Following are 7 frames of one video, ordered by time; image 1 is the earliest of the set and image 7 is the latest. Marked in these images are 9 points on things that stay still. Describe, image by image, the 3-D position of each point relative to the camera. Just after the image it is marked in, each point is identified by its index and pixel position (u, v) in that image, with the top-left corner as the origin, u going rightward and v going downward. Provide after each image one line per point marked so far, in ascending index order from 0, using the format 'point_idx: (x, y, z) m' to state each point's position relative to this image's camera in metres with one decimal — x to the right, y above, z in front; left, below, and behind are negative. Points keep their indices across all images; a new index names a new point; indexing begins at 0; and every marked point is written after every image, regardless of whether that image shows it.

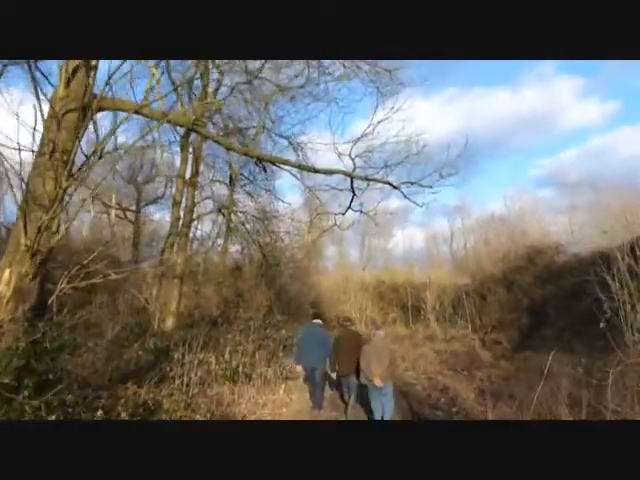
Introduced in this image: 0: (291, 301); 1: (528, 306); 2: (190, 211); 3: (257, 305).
0: (-0.5, -1.0, +8.2) m
1: (+3.4, -1.1, +7.9) m
2: (-2.5, +0.5, +8.7) m
3: (-1.1, -1.1, +8.4) m
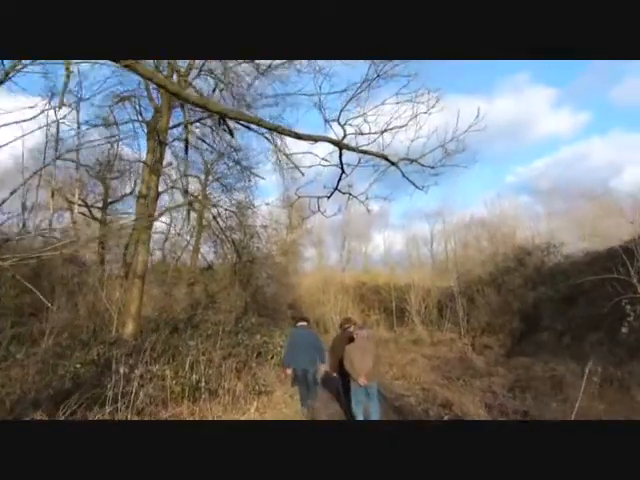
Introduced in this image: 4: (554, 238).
0: (-0.8, -1.0, +7.6) m
1: (+3.0, -1.1, +7.4) m
2: (-2.8, +0.6, +7.9) m
3: (-1.4, -1.1, +7.7) m
4: (+3.4, 0.0, +7.4) m
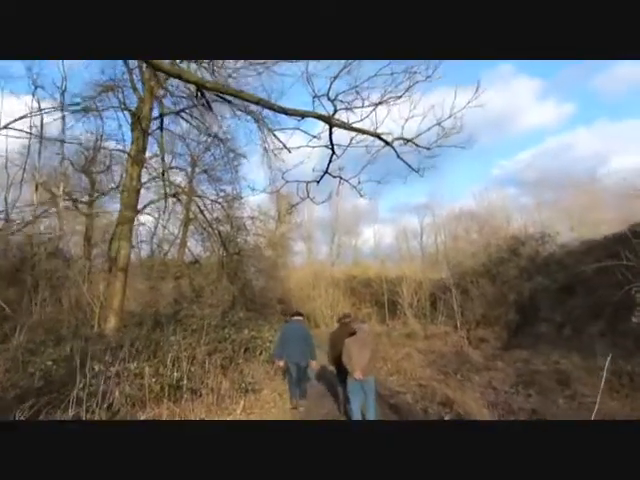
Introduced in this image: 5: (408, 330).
0: (-0.9, -0.8, +7.3) m
1: (+2.9, -0.9, +7.3) m
2: (-3.0, +0.7, +7.6) m
3: (-1.6, -1.0, +7.4) m
4: (+3.3, +0.2, +7.2) m
5: (+1.3, -1.3, +7.2) m
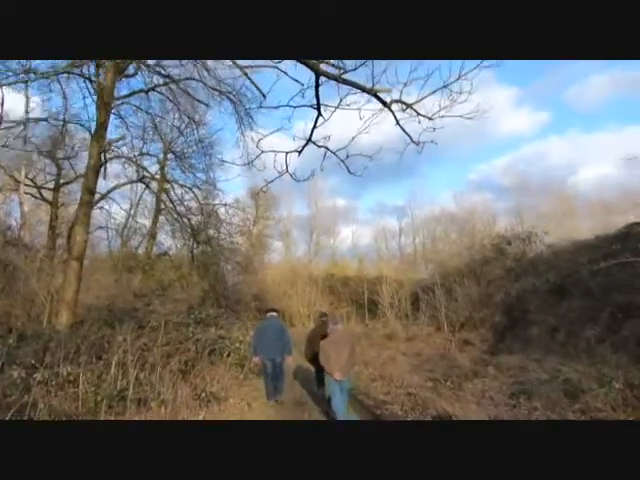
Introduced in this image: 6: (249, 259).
0: (-1.2, -0.7, +6.8) m
1: (+2.6, -0.9, +6.9) m
2: (-3.2, +0.8, +7.0) m
3: (-1.9, -0.8, +6.9) m
4: (+3.0, +0.2, +6.9) m
5: (+1.0, -1.3, +6.8) m
6: (-1.0, -0.3, +6.9) m
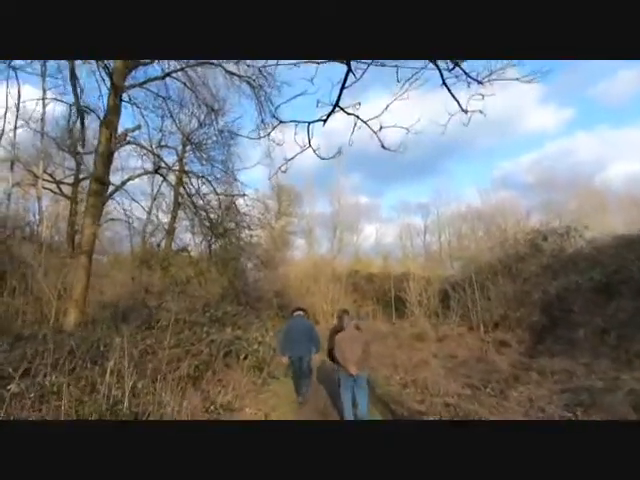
0: (-0.9, -0.7, +6.5) m
1: (+2.9, -0.8, +6.4) m
2: (-2.9, +0.9, +6.8) m
3: (-1.6, -0.7, +6.6) m
4: (+3.3, +0.3, +6.4) m
5: (+1.3, -1.2, +6.4) m
6: (-0.7, -0.2, +6.6) m
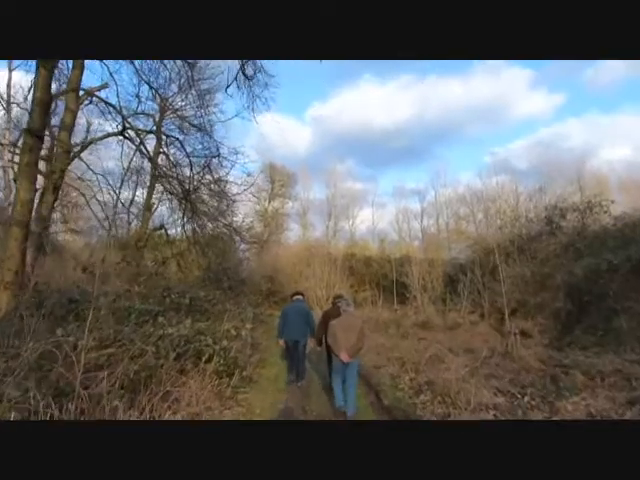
0: (-1.0, -0.4, +5.6) m
1: (+2.8, -0.5, +5.5) m
2: (-3.0, +1.2, +5.8) m
3: (-1.6, -0.4, +5.6) m
4: (+3.3, +0.5, +5.5) m
5: (+1.2, -0.9, +5.5) m
6: (-0.8, +0.1, +5.6) m
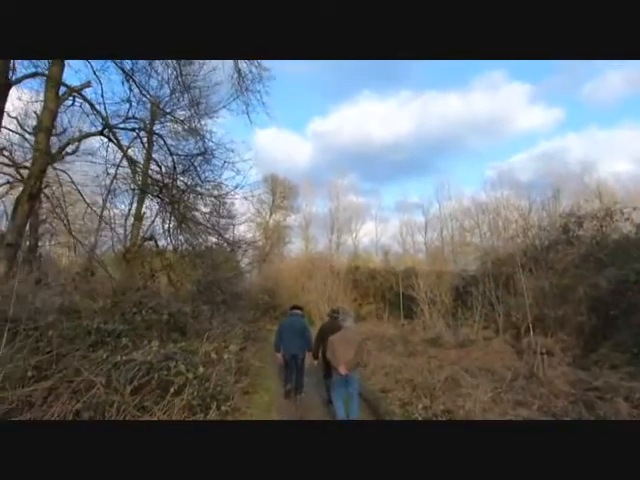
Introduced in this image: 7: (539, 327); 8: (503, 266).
0: (-1.0, -0.5, +5.1) m
1: (+2.8, -0.6, +5.0) m
2: (-3.0, +1.1, +5.4) m
3: (-1.6, -0.6, +5.2) m
4: (+3.2, +0.5, +5.0) m
5: (+1.2, -1.0, +5.0) m
6: (-0.8, 0.0, +5.2) m
7: (+2.3, -0.9, +5.1) m
8: (+2.1, -0.2, +5.2) m
